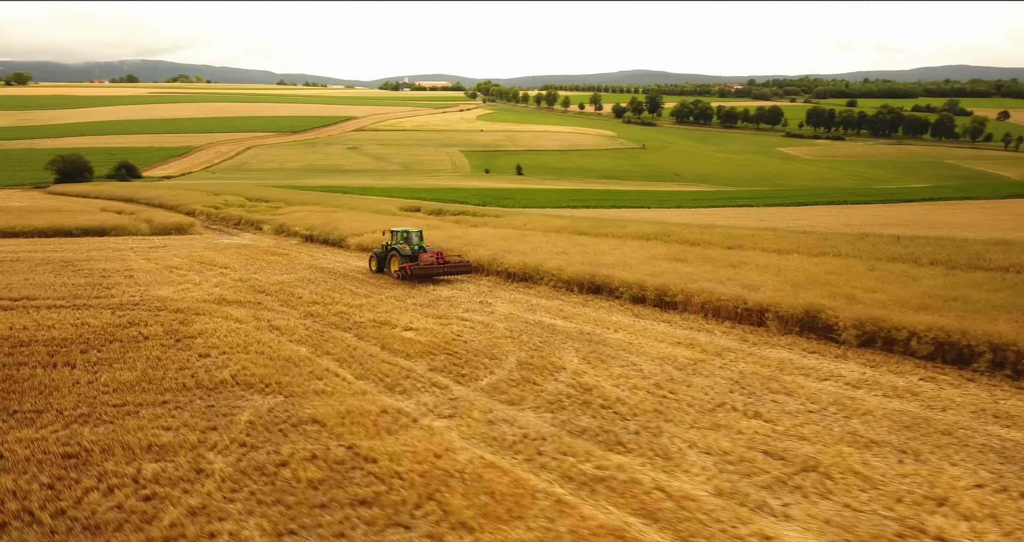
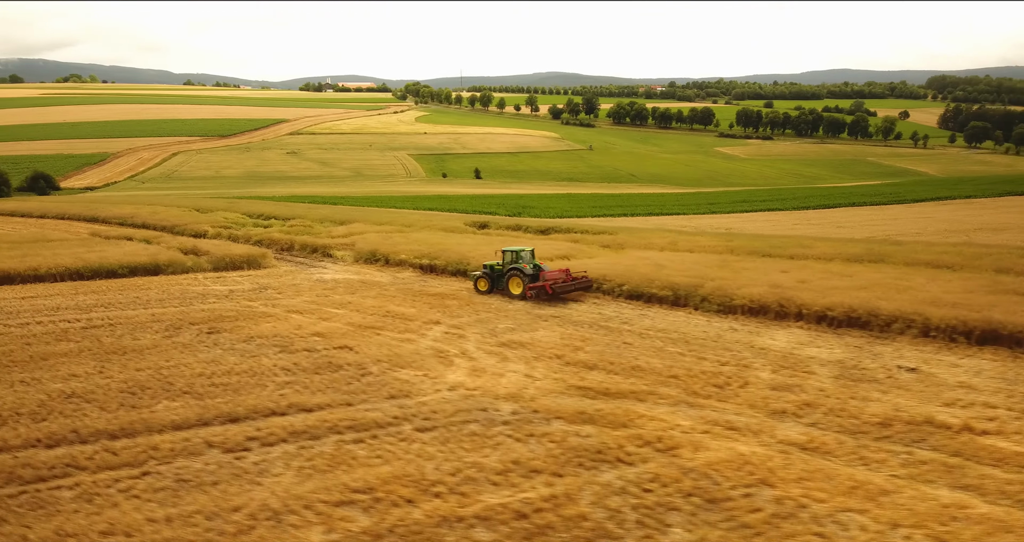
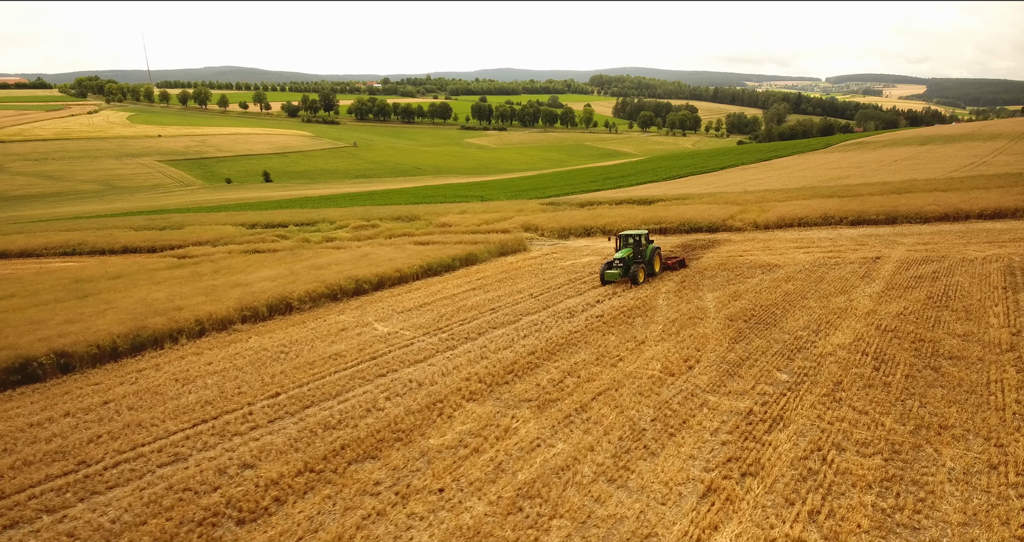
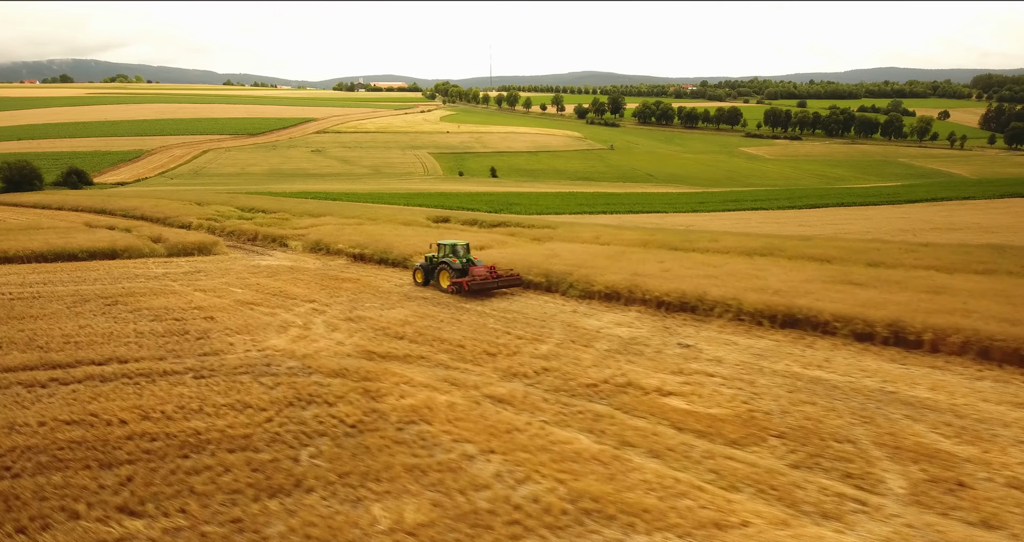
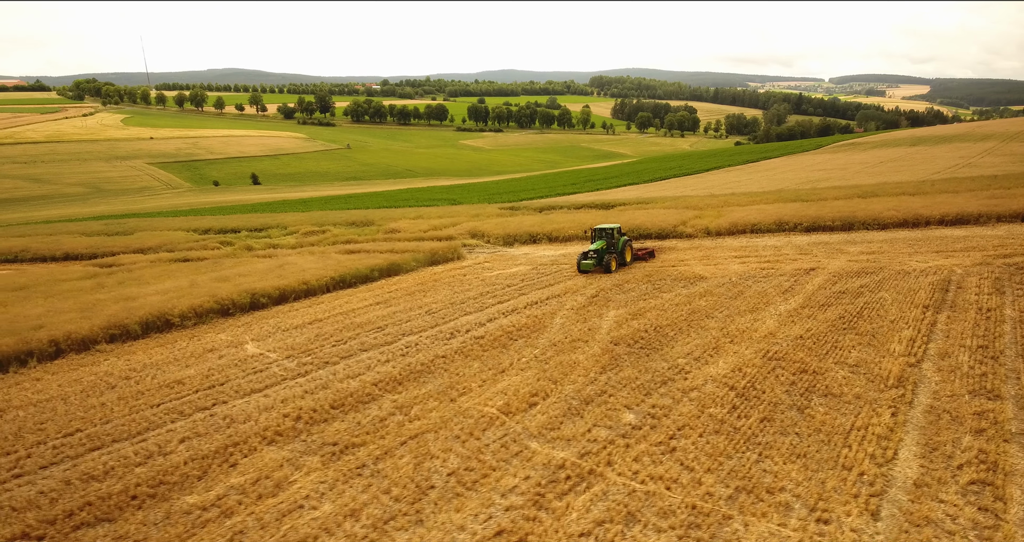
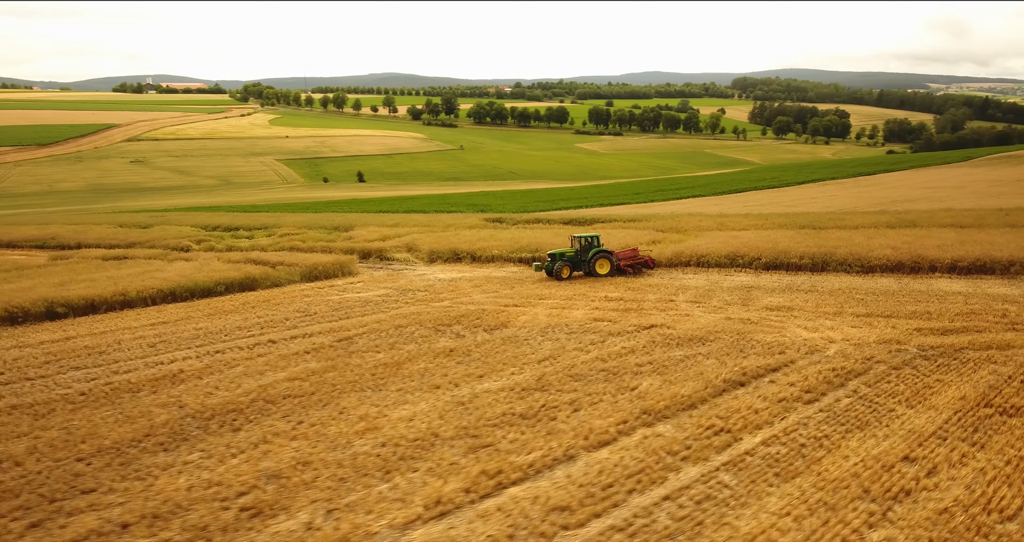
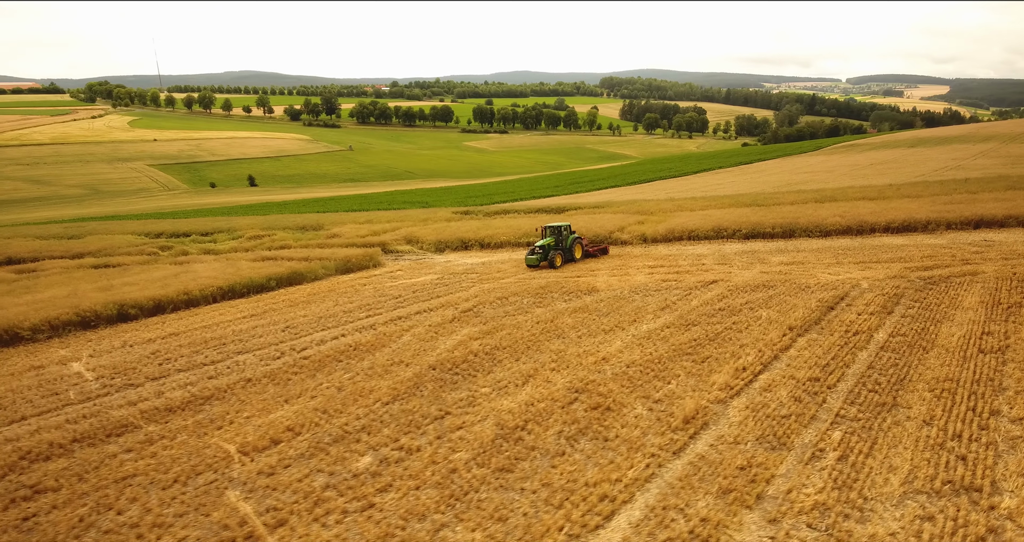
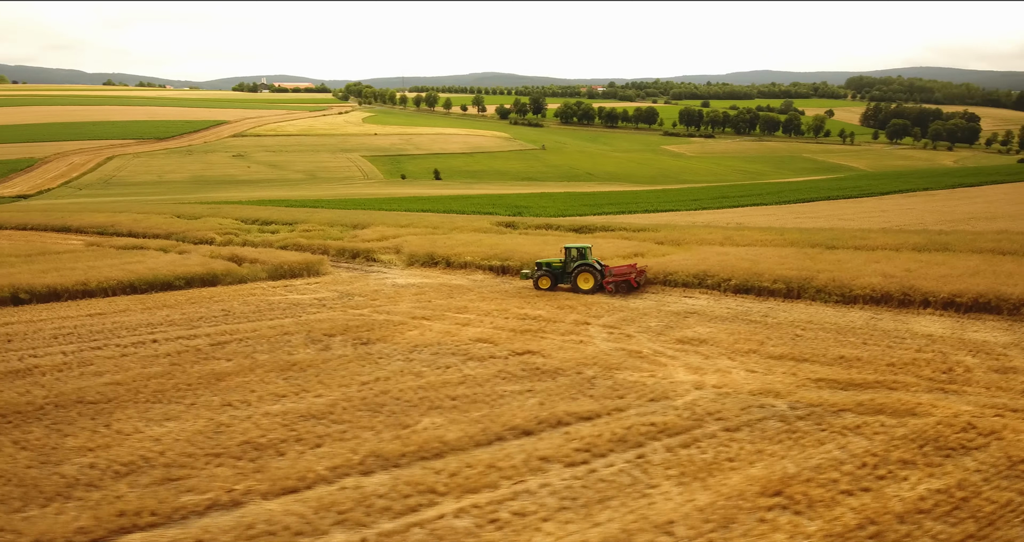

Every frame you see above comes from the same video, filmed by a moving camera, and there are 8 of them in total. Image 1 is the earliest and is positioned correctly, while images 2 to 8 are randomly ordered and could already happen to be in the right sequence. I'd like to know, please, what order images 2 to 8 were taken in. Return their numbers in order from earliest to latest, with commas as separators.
4, 2, 8, 6, 7, 5, 3
